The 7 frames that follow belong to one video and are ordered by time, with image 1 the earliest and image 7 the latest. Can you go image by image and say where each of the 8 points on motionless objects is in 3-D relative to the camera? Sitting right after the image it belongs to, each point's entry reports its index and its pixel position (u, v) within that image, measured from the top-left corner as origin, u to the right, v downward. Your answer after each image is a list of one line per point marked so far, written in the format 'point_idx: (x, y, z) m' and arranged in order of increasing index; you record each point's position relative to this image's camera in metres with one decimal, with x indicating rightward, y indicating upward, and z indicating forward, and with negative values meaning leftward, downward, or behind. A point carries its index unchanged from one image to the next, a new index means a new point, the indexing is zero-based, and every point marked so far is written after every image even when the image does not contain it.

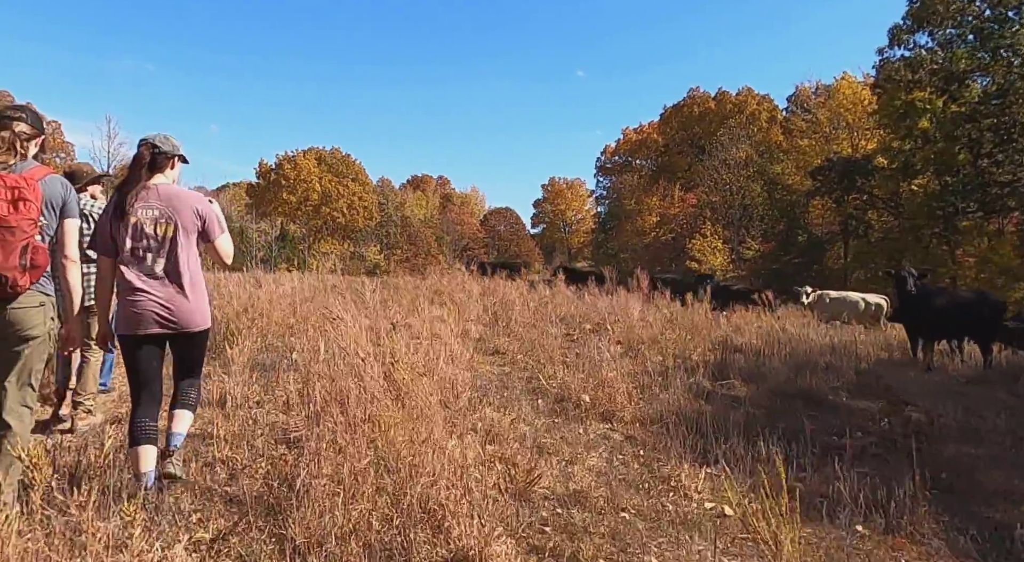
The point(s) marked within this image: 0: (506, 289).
0: (-0.1, -0.2, +12.9) m
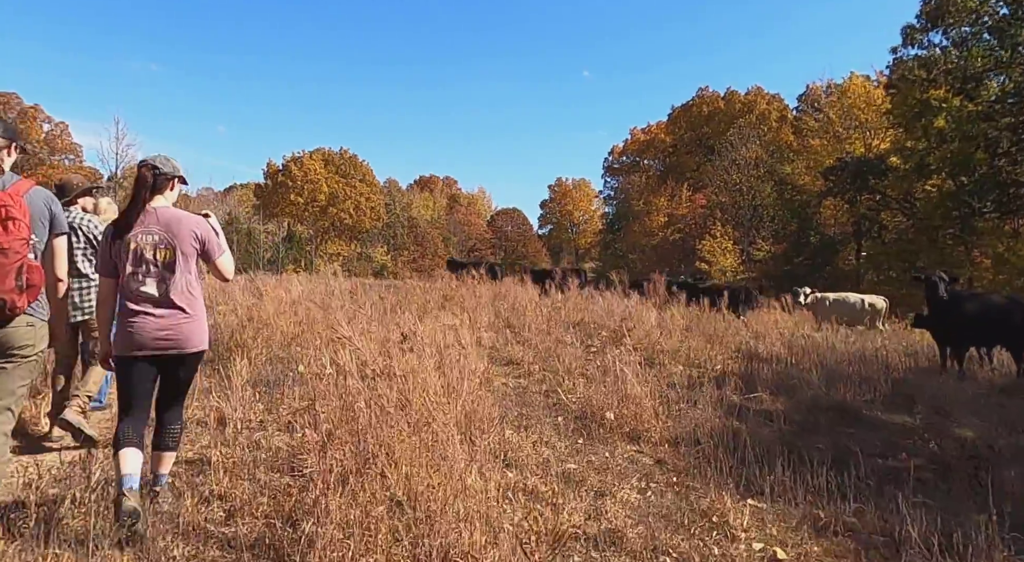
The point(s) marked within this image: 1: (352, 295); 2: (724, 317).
0: (+0.1, -0.3, +12.7) m
1: (-3.1, -0.3, +12.9) m
2: (+3.6, -0.6, +11.5) m
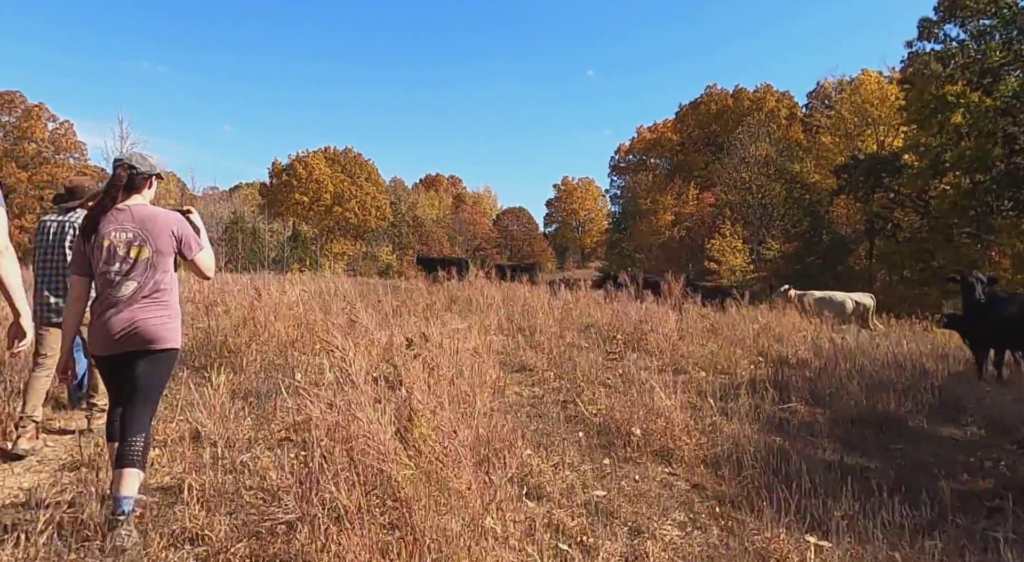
0: (+0.3, -0.2, +12.2) m
1: (-3.0, -0.3, +12.5) m
2: (+3.8, -0.6, +11.1) m
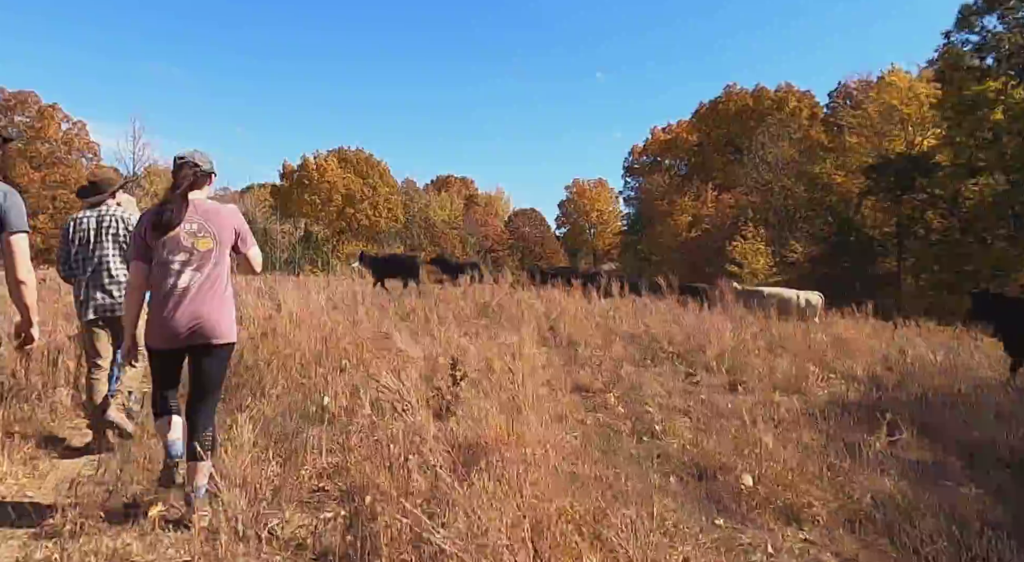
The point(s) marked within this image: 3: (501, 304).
0: (+0.8, -0.3, +11.5) m
1: (-2.4, -0.3, +11.9) m
2: (+4.3, -0.7, +10.3) m
3: (-0.2, -0.3, +11.0) m
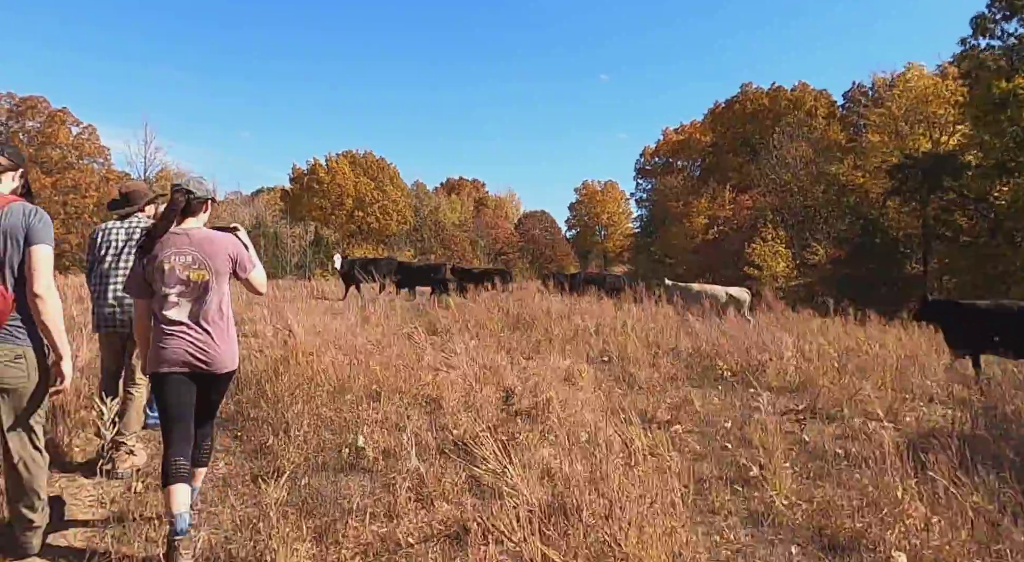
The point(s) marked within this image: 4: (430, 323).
0: (+1.2, -0.5, +10.9) m
1: (-2.0, -0.5, +11.3) m
2: (+4.7, -0.8, +9.6) m
3: (+0.3, -0.5, +10.4) m
4: (-1.2, -0.6, +9.8) m
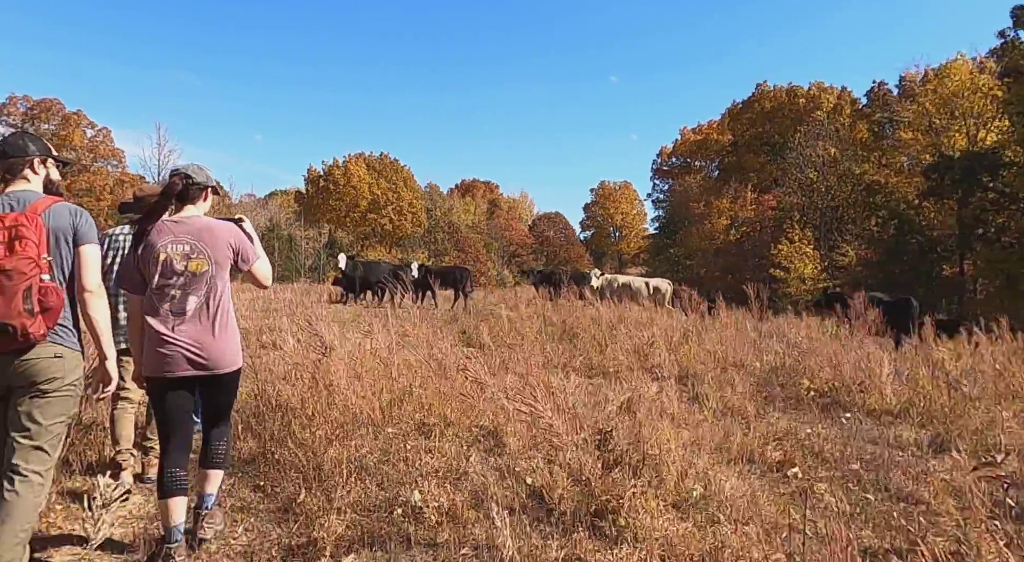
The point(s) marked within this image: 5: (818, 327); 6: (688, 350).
0: (+1.8, -0.5, +10.1) m
1: (-1.4, -0.6, +10.5) m
2: (+5.2, -0.9, +8.7) m
3: (+0.8, -0.5, +9.6) m
4: (-0.7, -0.7, +9.0) m
5: (+4.5, -0.7, +9.9) m
6: (+1.9, -0.7, +7.7) m
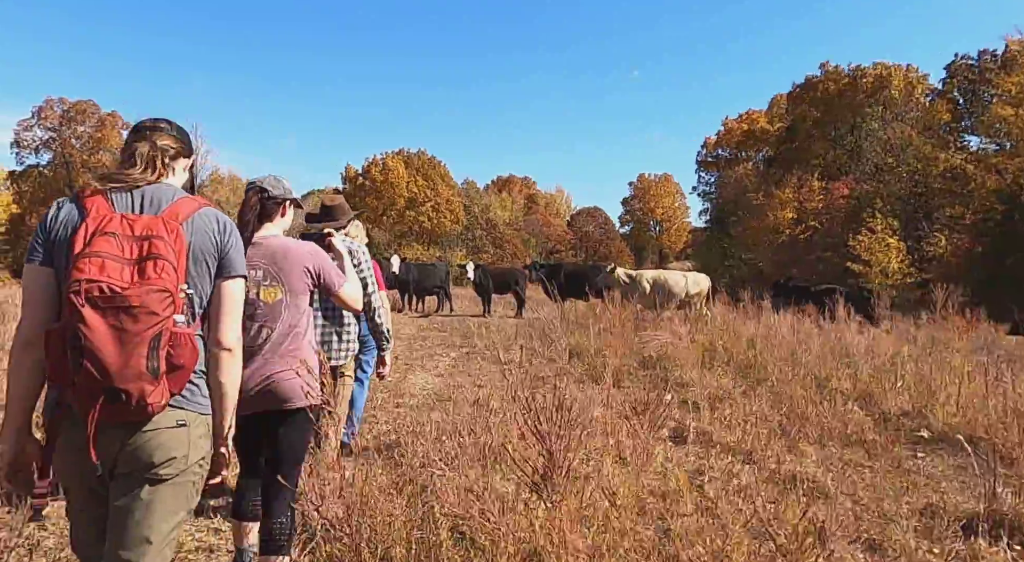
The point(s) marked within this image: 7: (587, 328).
0: (+3.1, -0.6, +7.7) m
1: (-0.1, -0.7, +8.3) m
2: (+6.5, -0.9, +6.2) m
3: (+2.1, -0.6, +7.3) m
4: (+0.6, -0.8, +6.7) m
5: (+5.8, -0.7, +7.4) m
6: (+3.2, -0.8, +5.3) m
7: (+0.9, -0.6, +8.7) m
